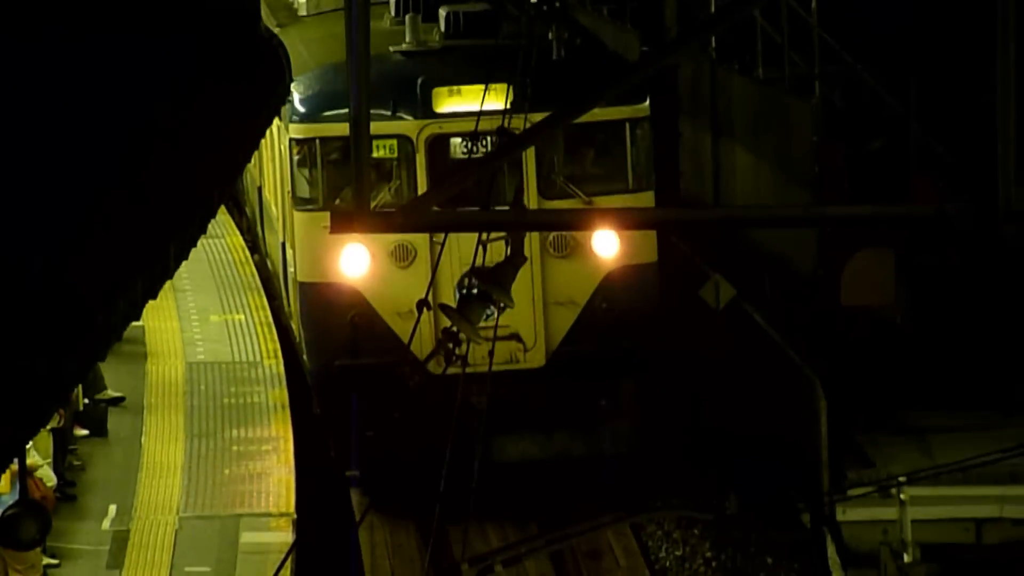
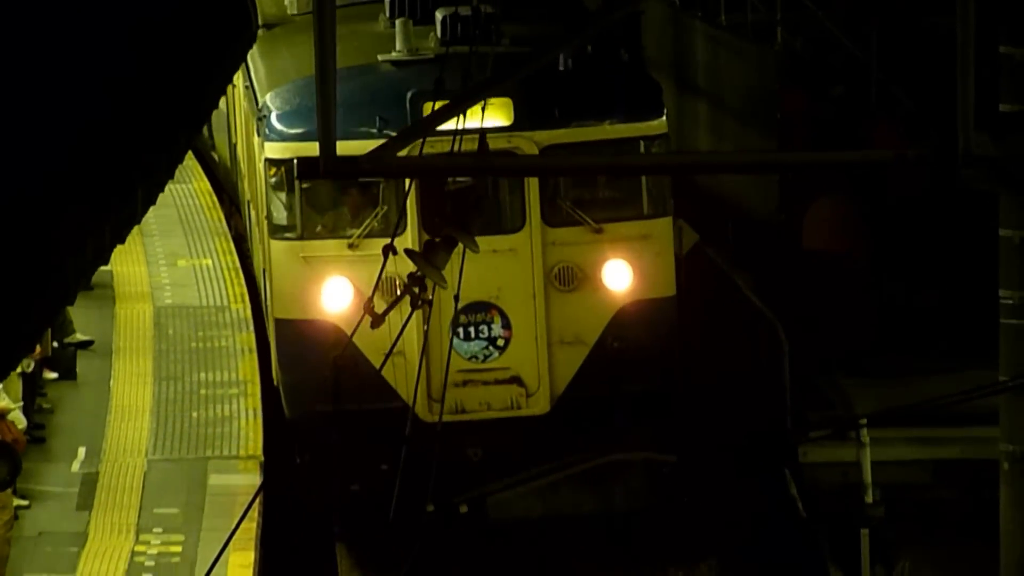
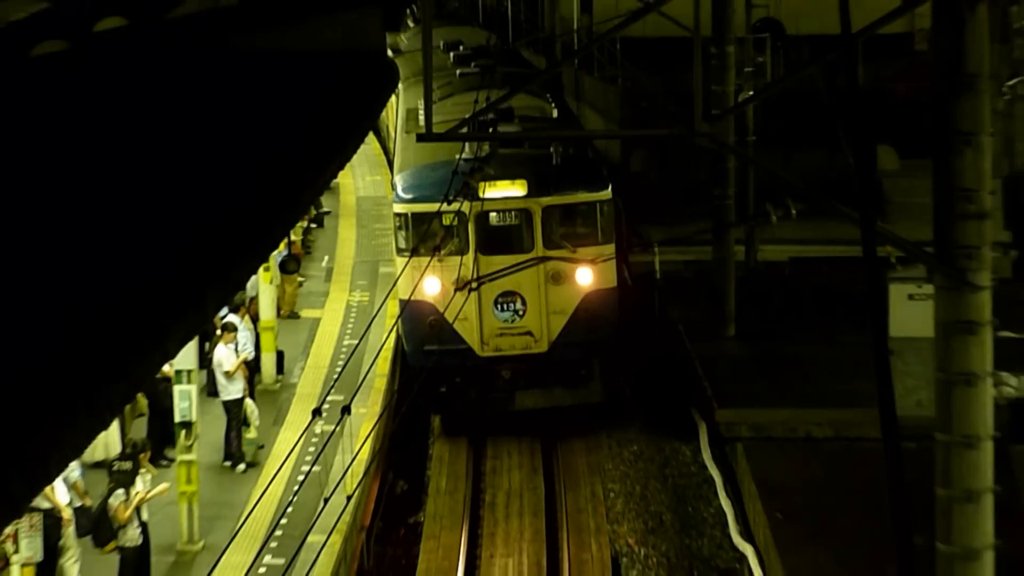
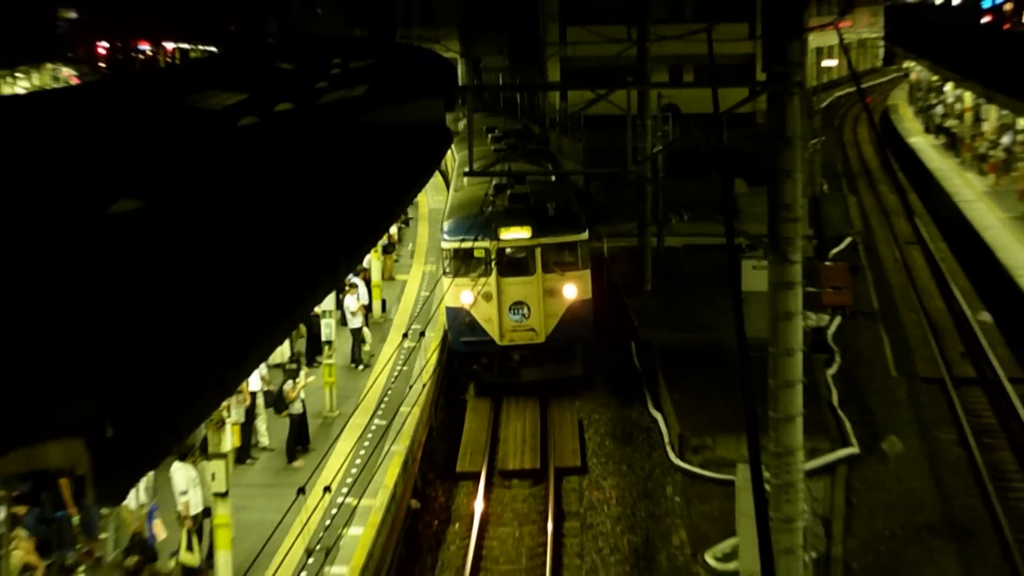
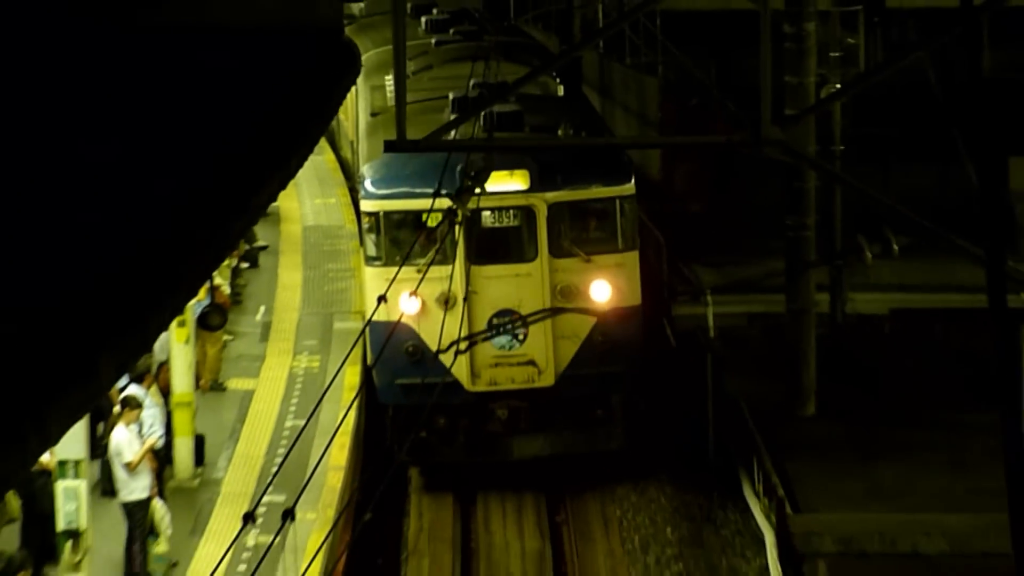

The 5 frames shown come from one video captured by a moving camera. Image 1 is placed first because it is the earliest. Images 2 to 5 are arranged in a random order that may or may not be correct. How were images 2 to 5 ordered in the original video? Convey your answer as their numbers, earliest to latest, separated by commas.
2, 5, 3, 4
